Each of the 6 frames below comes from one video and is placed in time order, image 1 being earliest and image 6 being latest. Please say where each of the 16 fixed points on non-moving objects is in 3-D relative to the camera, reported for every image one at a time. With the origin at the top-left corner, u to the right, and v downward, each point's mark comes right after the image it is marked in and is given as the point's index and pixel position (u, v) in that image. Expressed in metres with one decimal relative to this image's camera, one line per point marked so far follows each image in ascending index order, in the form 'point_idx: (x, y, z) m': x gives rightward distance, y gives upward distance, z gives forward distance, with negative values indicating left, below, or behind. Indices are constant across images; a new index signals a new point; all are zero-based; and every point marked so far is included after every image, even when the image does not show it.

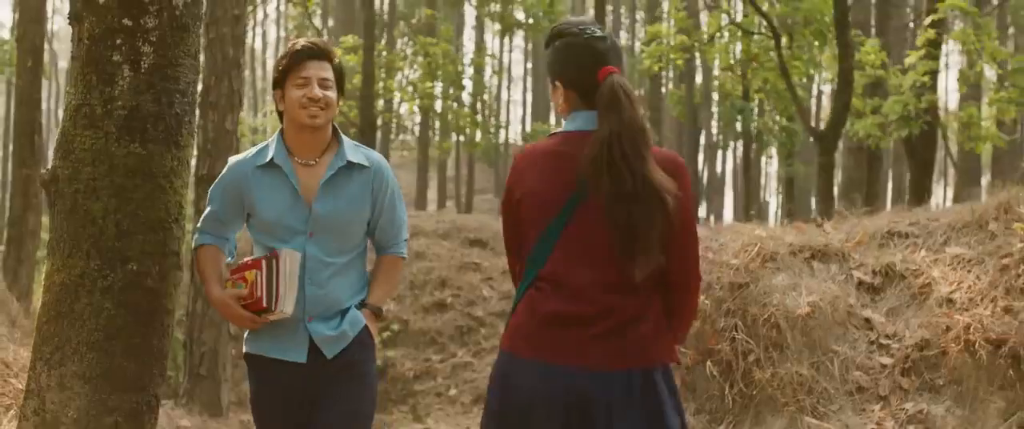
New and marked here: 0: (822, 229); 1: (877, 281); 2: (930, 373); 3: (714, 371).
0: (+2.1, -0.1, +6.2) m
1: (+2.2, -0.4, +5.4) m
2: (+2.2, -0.8, +4.7) m
3: (+1.1, -0.9, +5.1) m
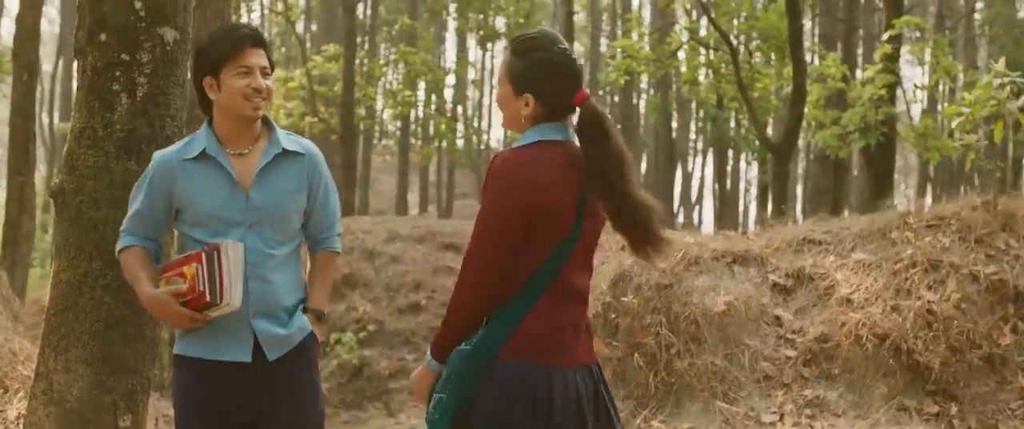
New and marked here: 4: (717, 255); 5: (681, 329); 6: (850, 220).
0: (+1.8, -0.2, +6.9) m
1: (+1.9, -0.5, +6.1) m
2: (+1.9, -0.9, +5.4) m
3: (+0.8, -0.9, +5.8) m
4: (+1.5, -0.3, +6.4) m
5: (+1.1, -0.7, +5.8) m
6: (+2.5, 0.0, +6.8) m
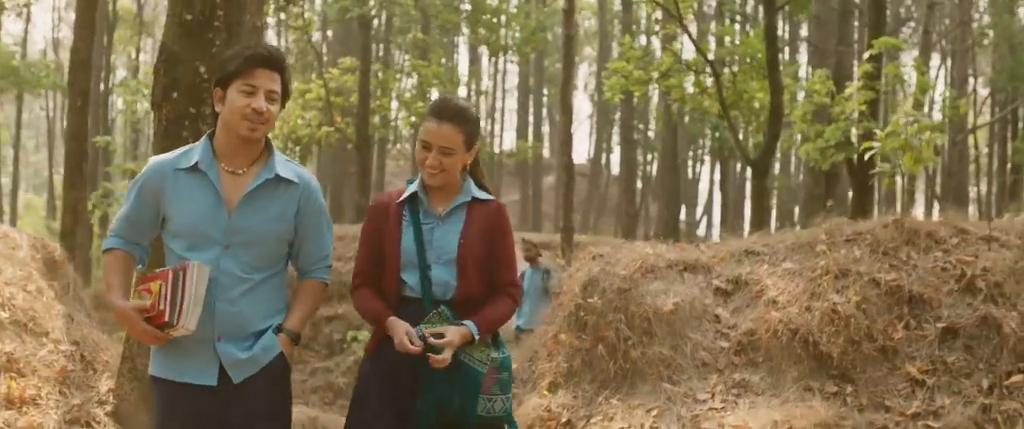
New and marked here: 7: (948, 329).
0: (+1.7, -0.3, +8.1) m
1: (+1.8, -0.6, +7.3) m
2: (+1.8, -1.0, +6.6) m
3: (+0.7, -1.1, +7.0) m
4: (+1.4, -0.4, +7.7) m
5: (+1.0, -0.9, +7.0) m
6: (+2.4, -0.2, +8.0) m
7: (+3.1, -0.8, +6.3) m
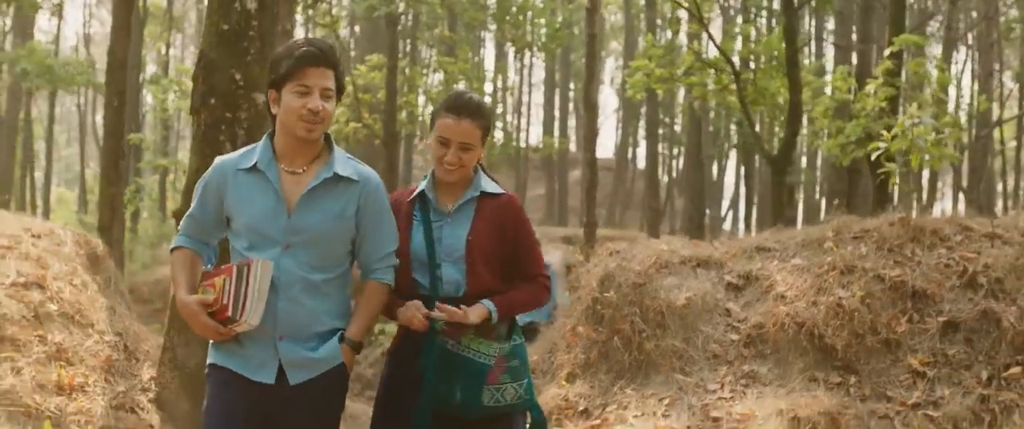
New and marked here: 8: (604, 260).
0: (+1.9, -0.3, +8.4) m
1: (+1.9, -0.6, +7.6) m
2: (+1.9, -1.0, +6.9) m
3: (+0.9, -1.1, +7.4) m
4: (+1.5, -0.4, +8.0) m
5: (+1.1, -0.9, +7.4) m
6: (+2.6, -0.2, +8.3) m
7: (+3.2, -0.8, +6.6) m
8: (+0.9, -0.4, +8.4) m
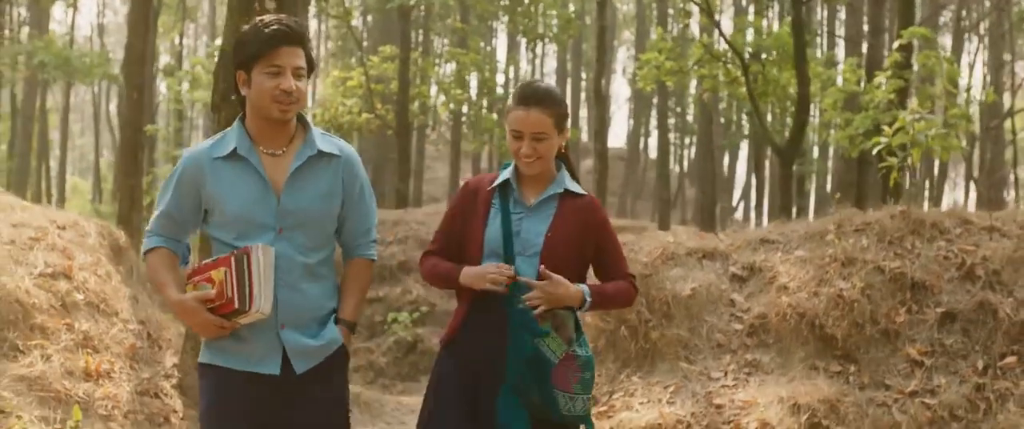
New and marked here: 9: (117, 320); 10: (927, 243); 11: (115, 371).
0: (+2.0, -0.2, +8.6) m
1: (+2.0, -0.5, +7.8) m
2: (+2.0, -1.0, +7.1) m
3: (+1.0, -1.0, +7.6) m
4: (+1.6, -0.3, +8.2) m
5: (+1.2, -0.8, +7.6) m
6: (+2.7, -0.1, +8.5) m
7: (+3.3, -0.8, +6.8) m
8: (+1.0, -0.4, +8.6) m
9: (-3.9, -1.0, +8.8) m
10: (+3.4, -0.2, +7.4) m
11: (-3.4, -1.3, +7.6) m
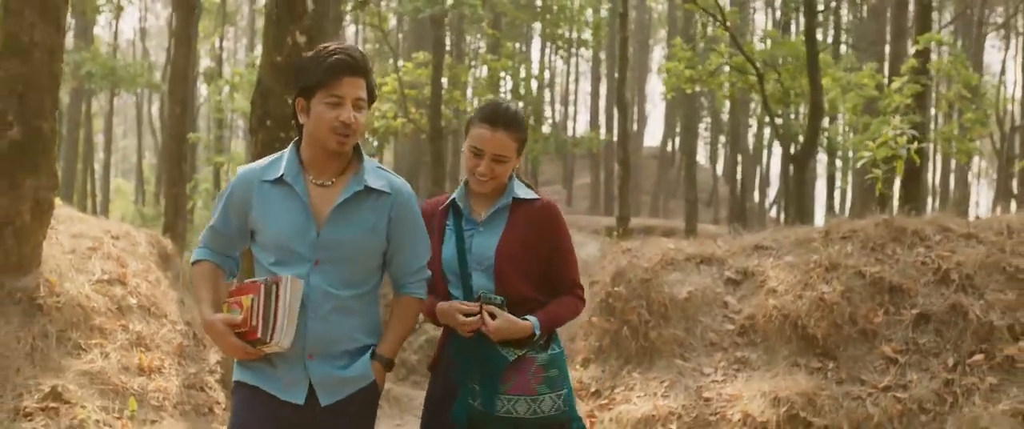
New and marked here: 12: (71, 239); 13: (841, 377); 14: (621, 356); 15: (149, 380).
0: (+2.2, -0.3, +9.3) m
1: (+2.1, -0.6, +8.4) m
2: (+2.1, -1.0, +7.8) m
3: (+1.1, -1.1, +8.3) m
4: (+1.8, -0.4, +8.8) m
5: (+1.3, -0.9, +8.2) m
6: (+2.9, -0.2, +9.1) m
7: (+3.4, -0.8, +7.3) m
8: (+1.1, -0.4, +9.3) m
9: (-3.7, -1.1, +9.6) m
10: (+3.5, -0.3, +8.0) m
11: (-3.3, -1.4, +8.4) m
12: (-4.9, -0.3, +10.0) m
13: (+2.6, -1.3, +7.1) m
14: (+1.0, -1.3, +8.3) m
15: (-3.2, -1.5, +7.9) m
